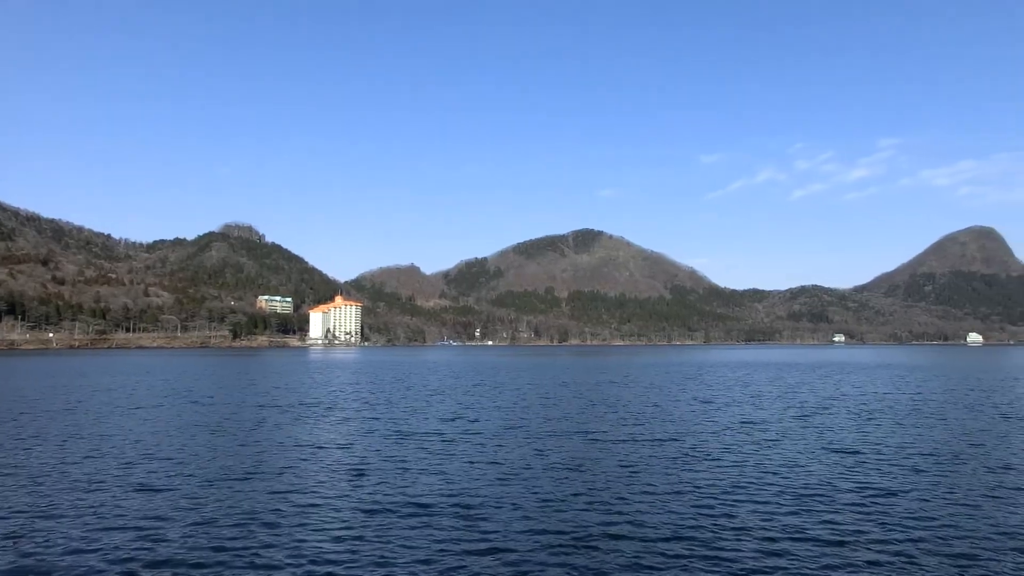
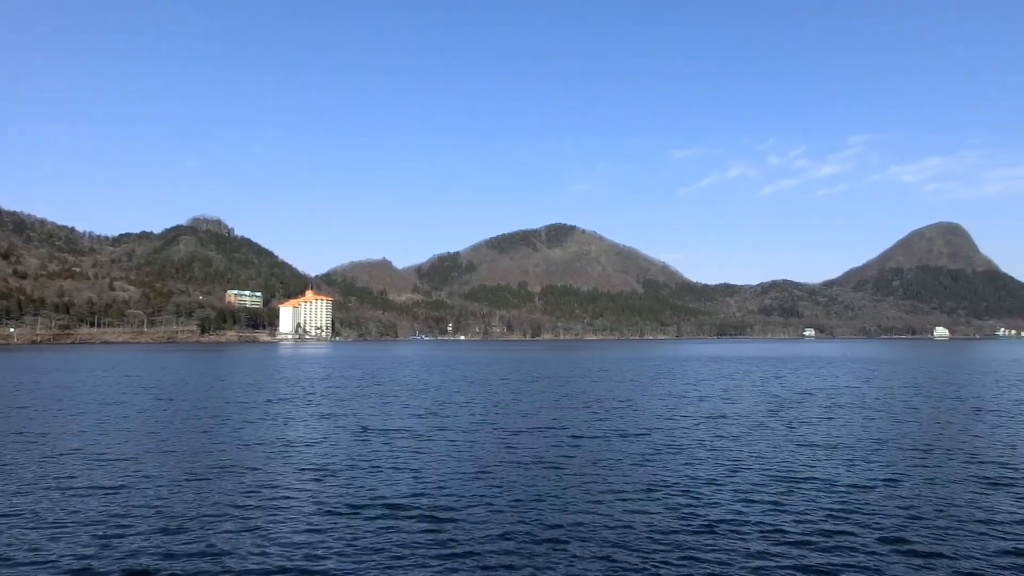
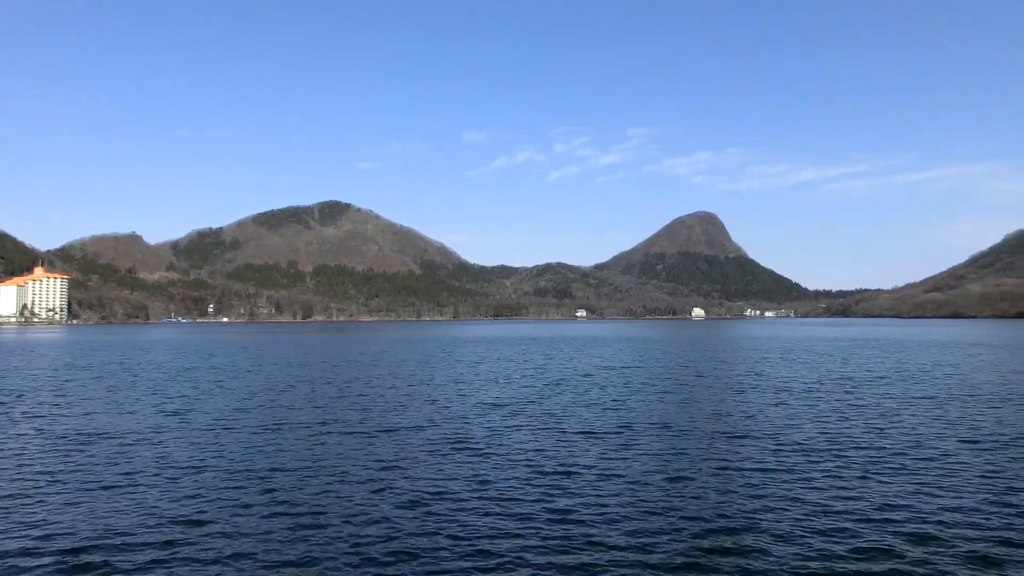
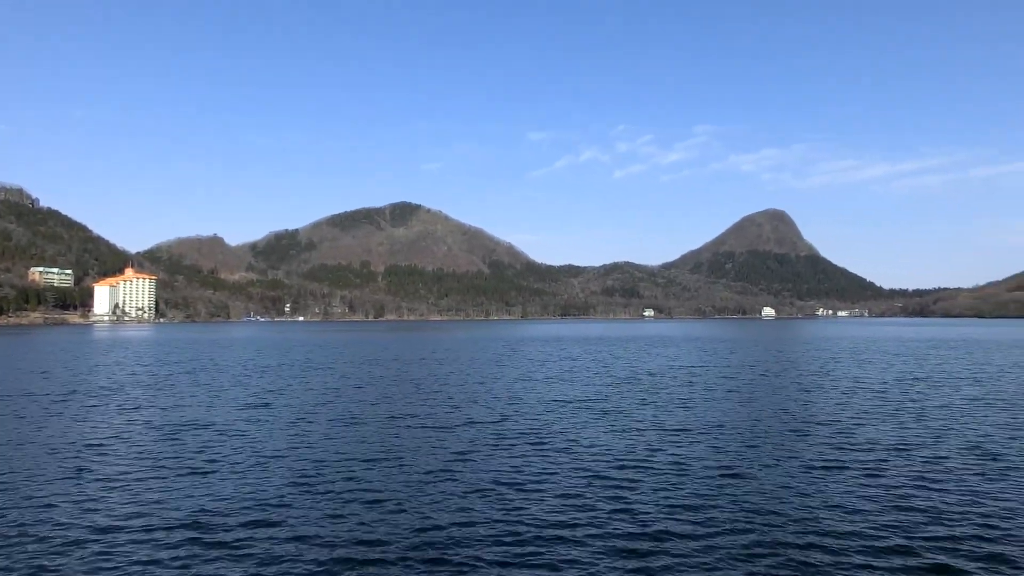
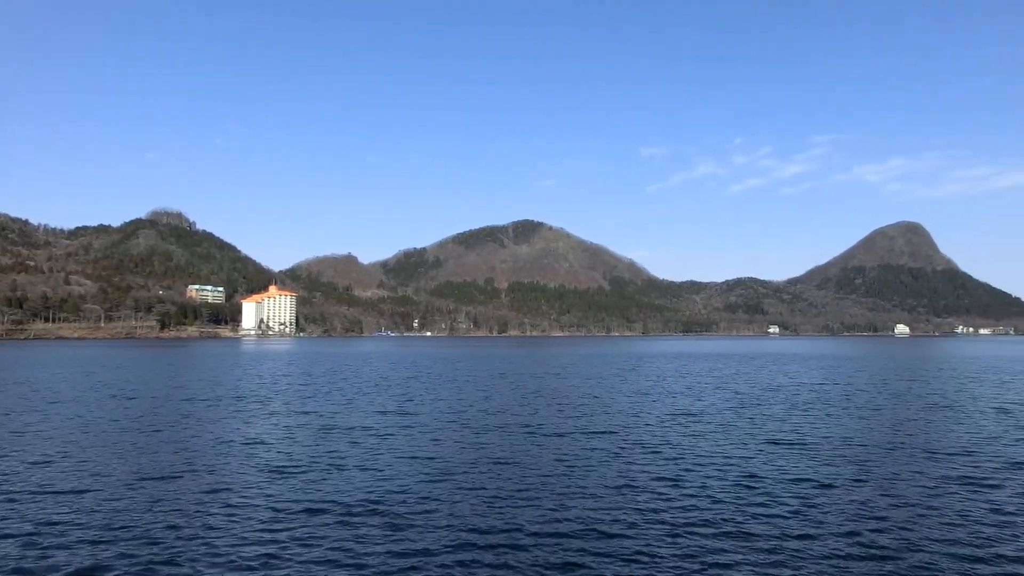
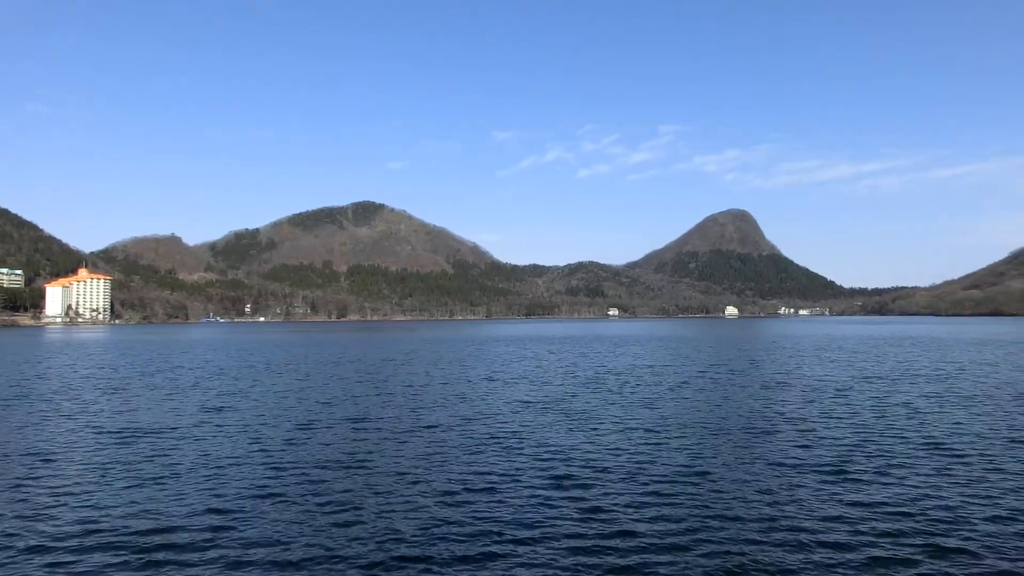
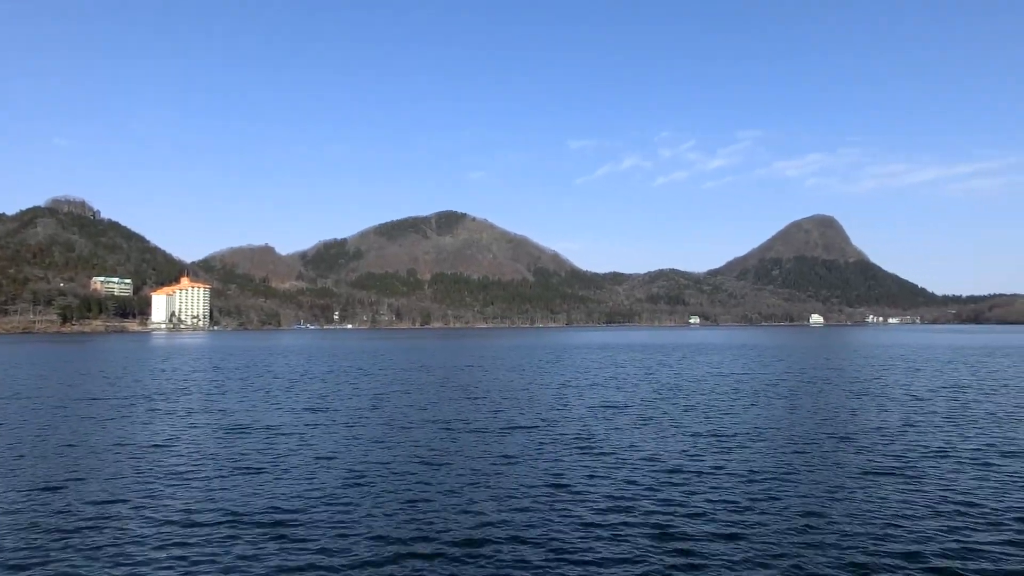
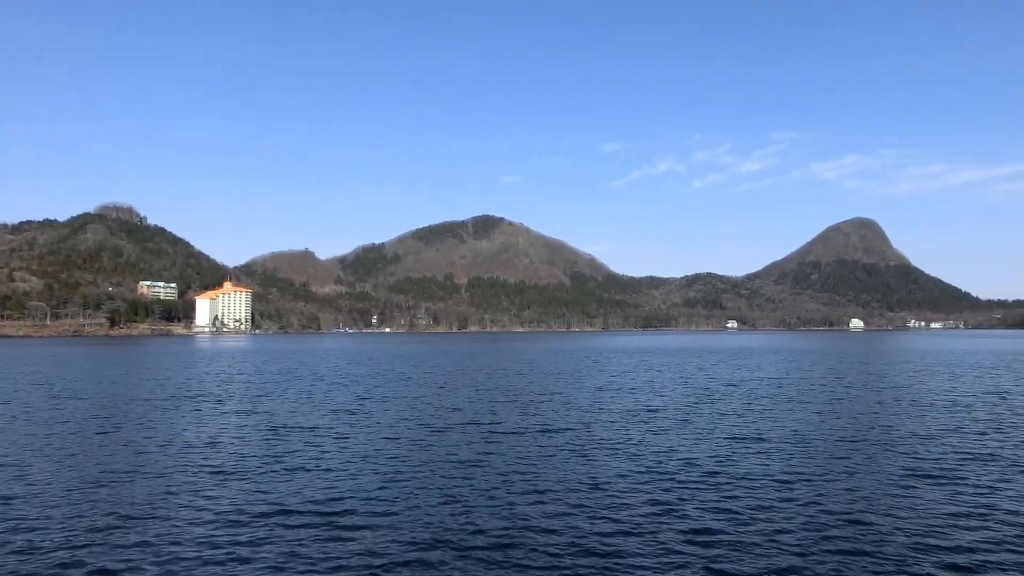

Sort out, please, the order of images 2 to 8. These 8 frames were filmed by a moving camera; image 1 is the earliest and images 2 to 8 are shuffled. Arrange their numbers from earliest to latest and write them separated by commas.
2, 5, 8, 7, 4, 6, 3
